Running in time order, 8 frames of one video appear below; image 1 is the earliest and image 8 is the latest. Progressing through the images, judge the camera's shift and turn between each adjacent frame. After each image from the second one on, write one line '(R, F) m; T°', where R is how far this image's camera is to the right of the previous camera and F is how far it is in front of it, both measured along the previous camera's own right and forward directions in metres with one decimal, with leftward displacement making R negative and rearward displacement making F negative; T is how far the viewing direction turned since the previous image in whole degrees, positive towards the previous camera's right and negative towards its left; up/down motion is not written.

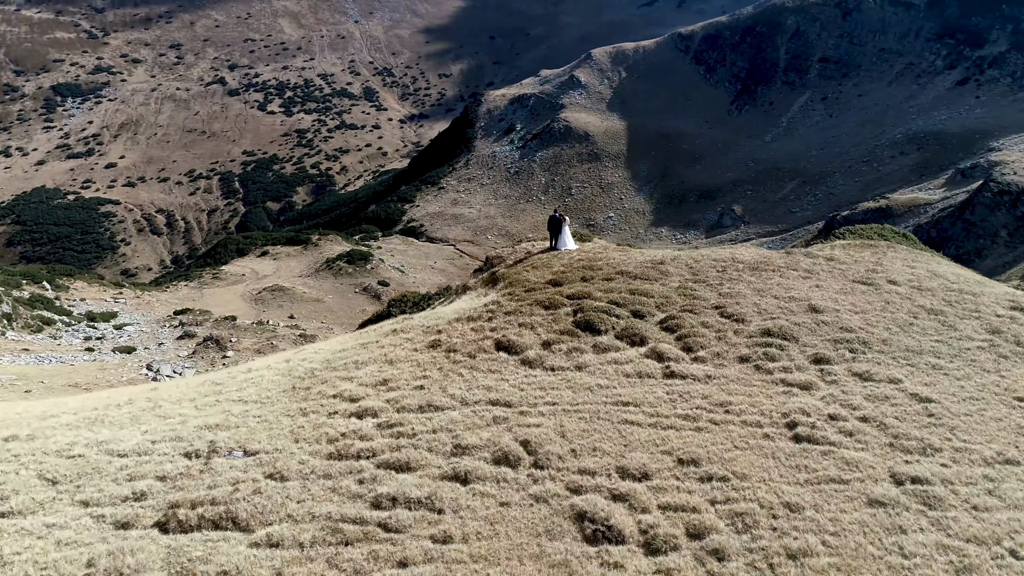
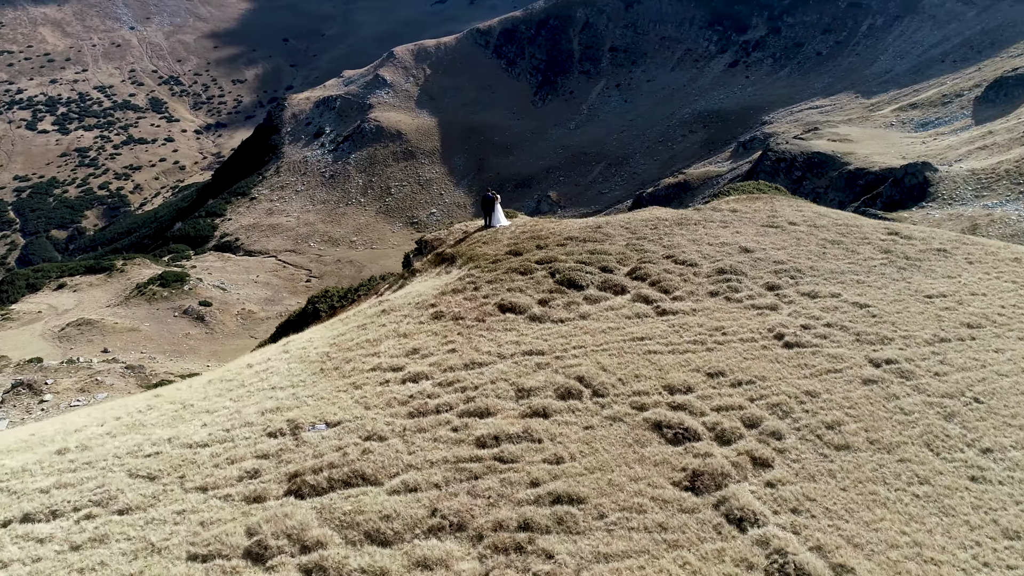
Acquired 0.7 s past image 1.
(-3.2, -0.8) m; +13°
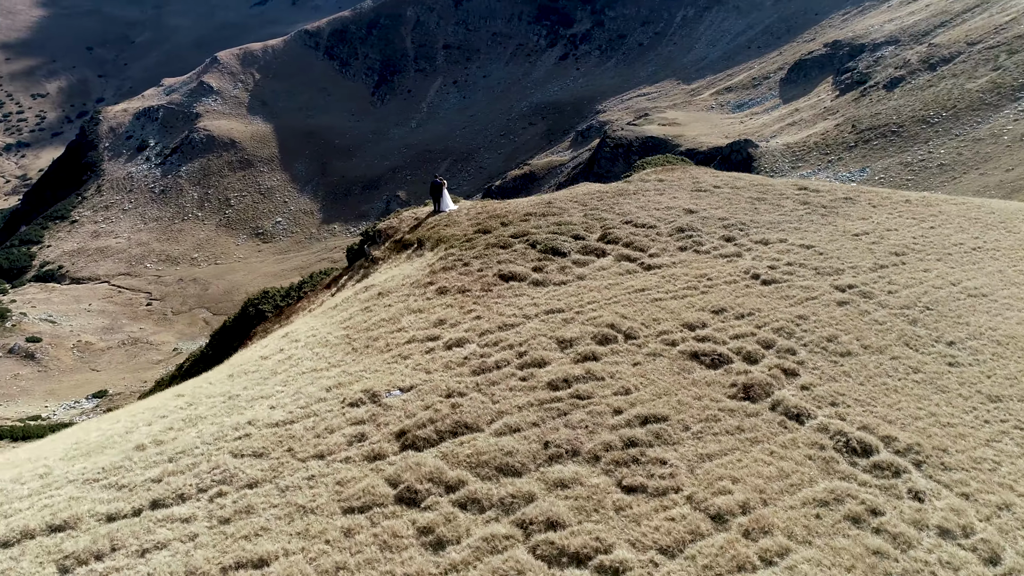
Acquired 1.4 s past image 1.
(-2.9, -0.7) m; +11°
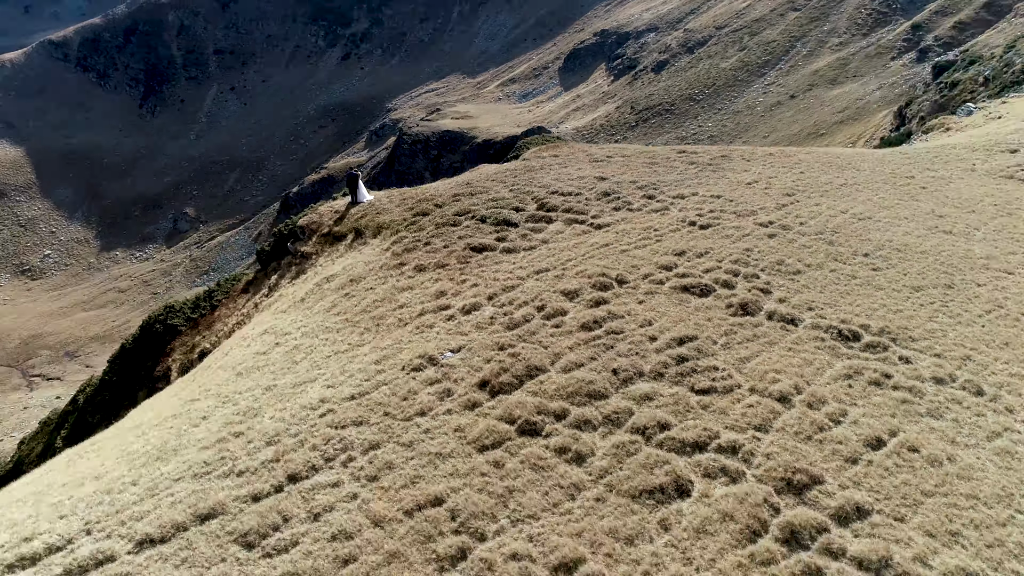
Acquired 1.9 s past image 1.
(-3.5, -0.6) m; +15°
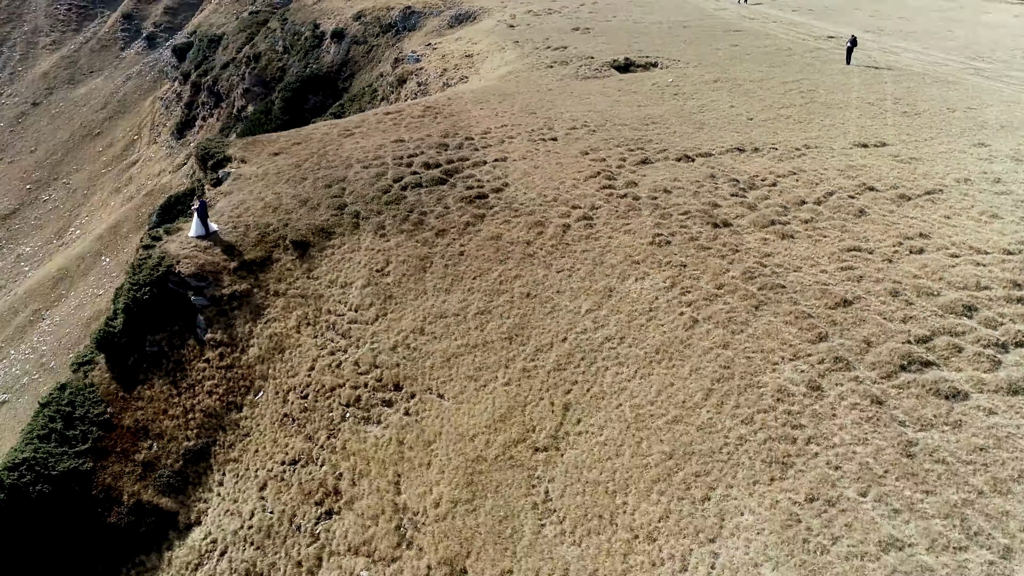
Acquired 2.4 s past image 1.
(-15.1, +4.2) m; +51°
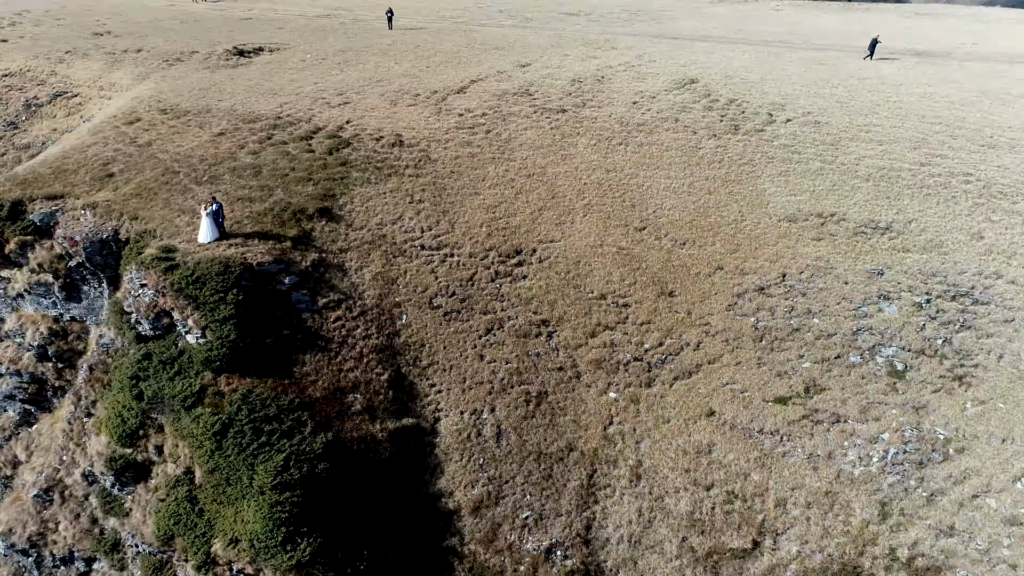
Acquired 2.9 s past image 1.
(-17.6, +1.1) m; +48°
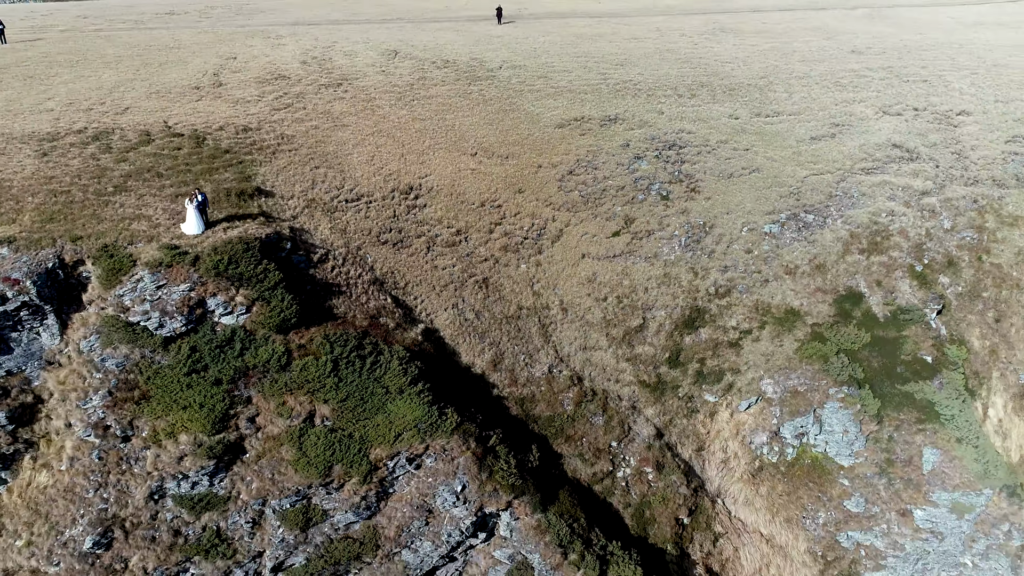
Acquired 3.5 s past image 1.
(-13.8, -1.5) m; +37°
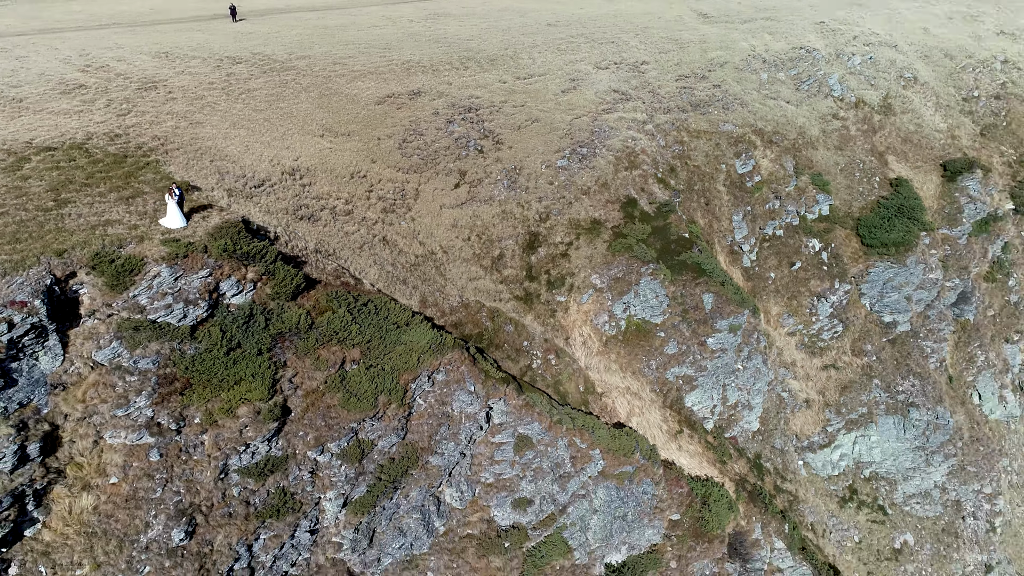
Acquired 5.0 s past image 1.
(-10.2, -2.3) m; +27°
